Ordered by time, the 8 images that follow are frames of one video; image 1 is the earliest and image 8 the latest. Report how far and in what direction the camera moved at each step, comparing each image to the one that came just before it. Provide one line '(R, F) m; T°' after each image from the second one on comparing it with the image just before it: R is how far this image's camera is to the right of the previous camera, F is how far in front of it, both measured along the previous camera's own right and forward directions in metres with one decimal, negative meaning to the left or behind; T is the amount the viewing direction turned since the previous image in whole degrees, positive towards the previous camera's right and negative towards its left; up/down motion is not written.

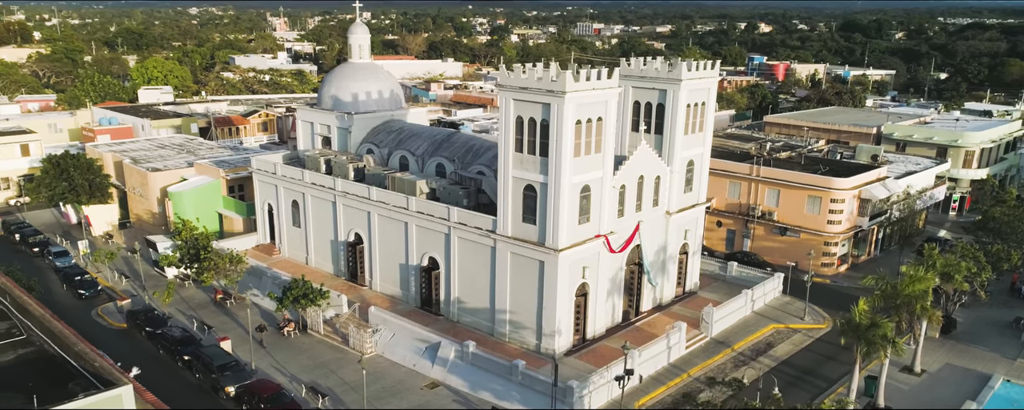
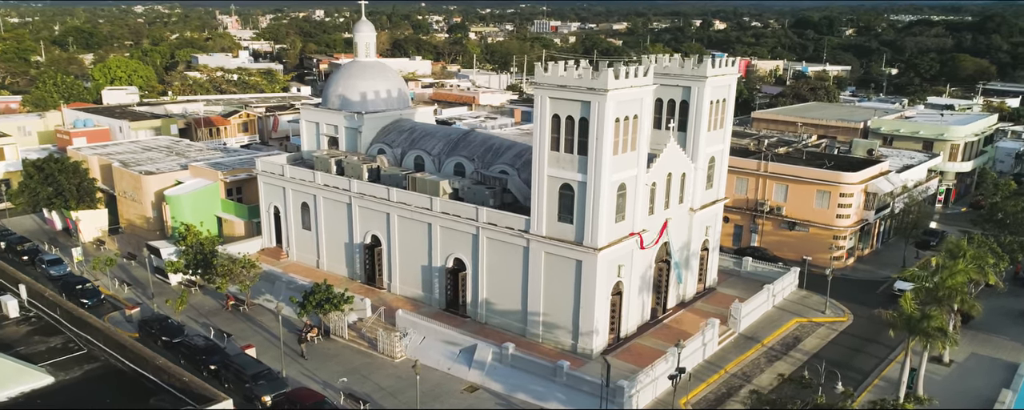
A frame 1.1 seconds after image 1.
(-2.6, +0.4) m; +3°
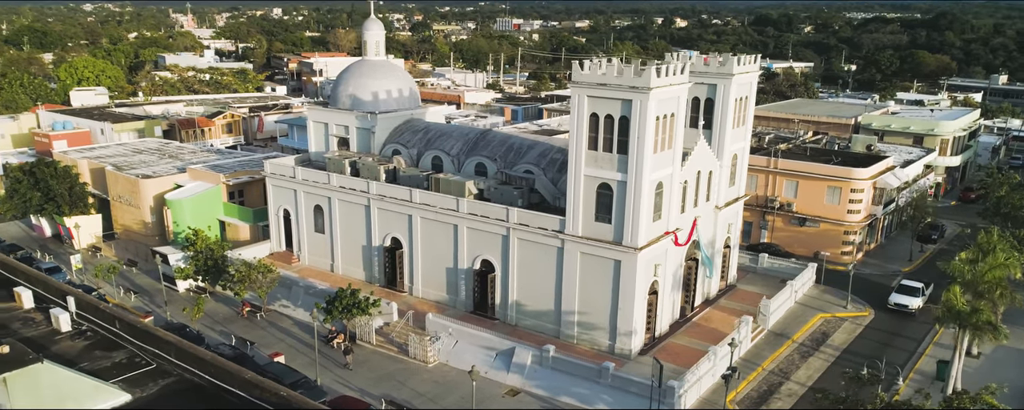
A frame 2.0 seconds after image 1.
(-2.4, +0.4) m; +3°
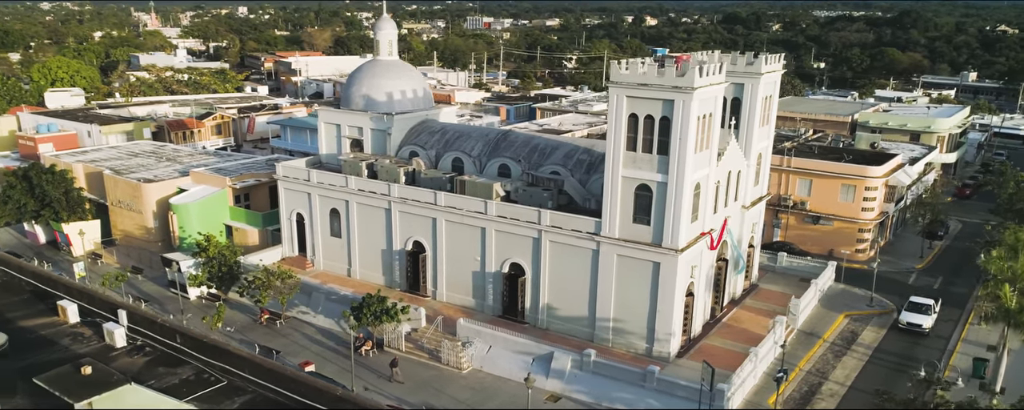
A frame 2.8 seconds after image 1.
(-2.2, +0.5) m; +2°
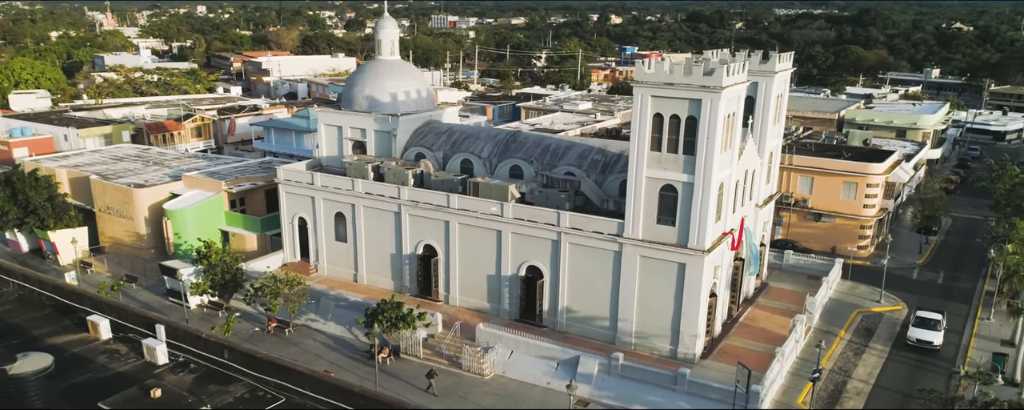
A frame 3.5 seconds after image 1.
(-1.8, +0.5) m; +2°
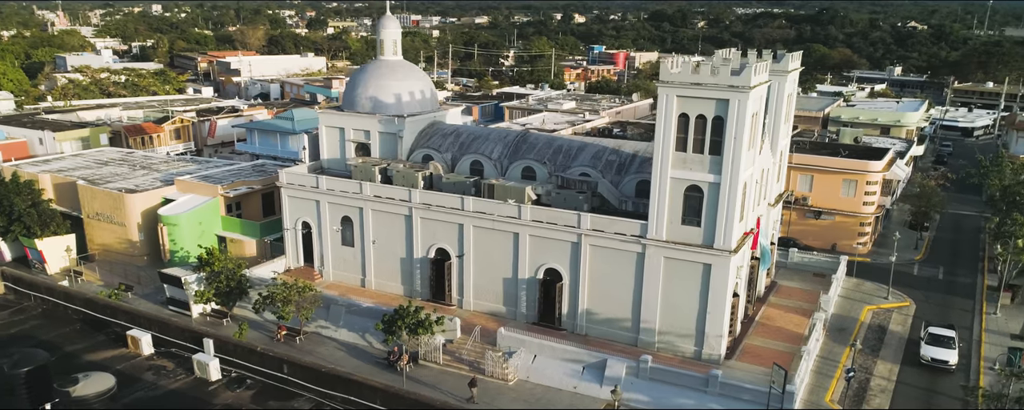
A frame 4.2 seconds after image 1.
(-1.9, +0.4) m; +3°
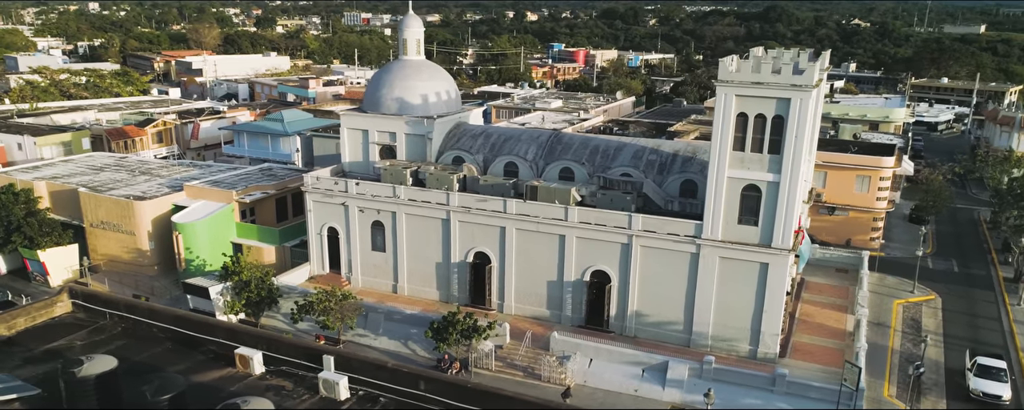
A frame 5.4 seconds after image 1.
(-3.3, +0.5) m; +3°
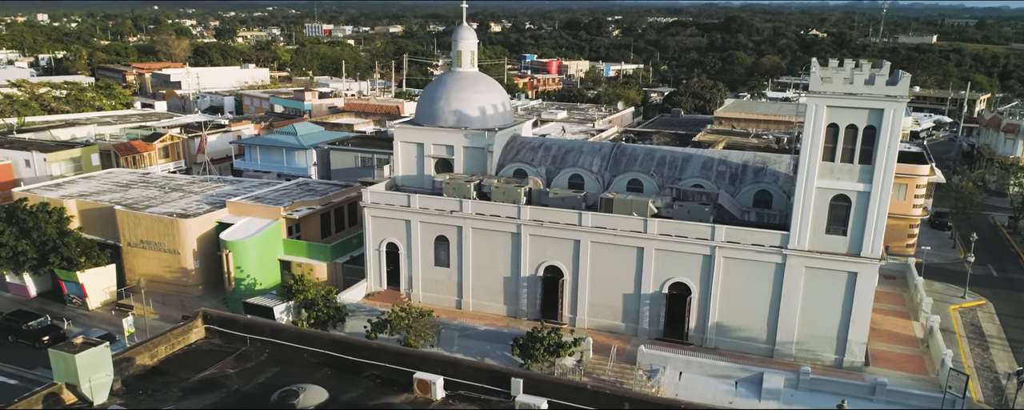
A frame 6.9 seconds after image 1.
(-4.1, +0.3) m; +3°
